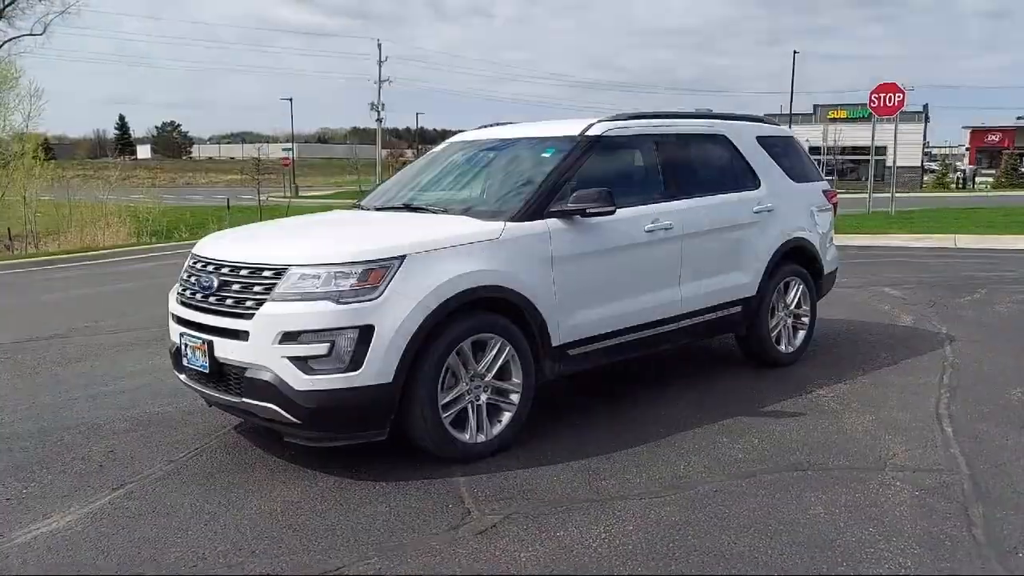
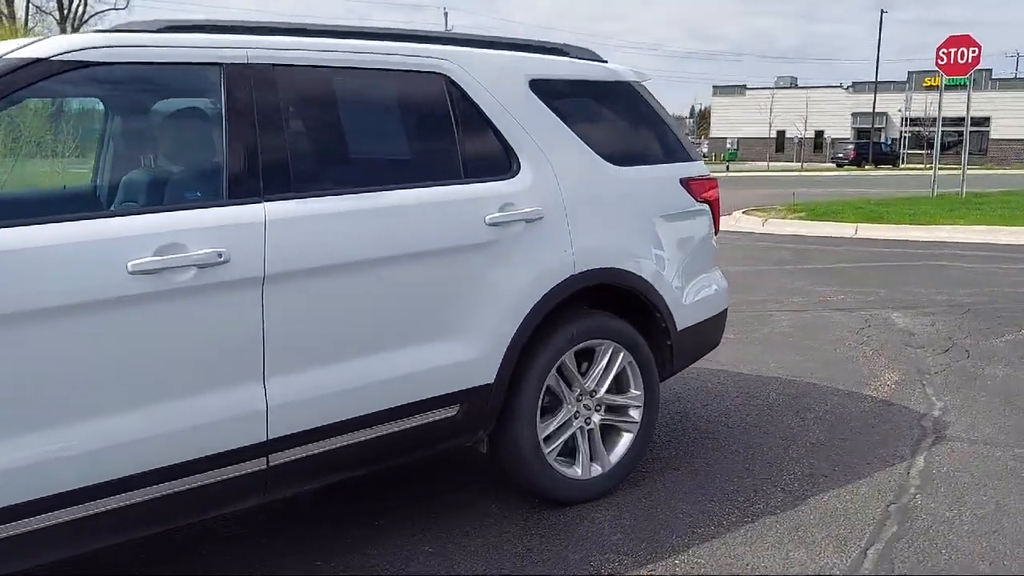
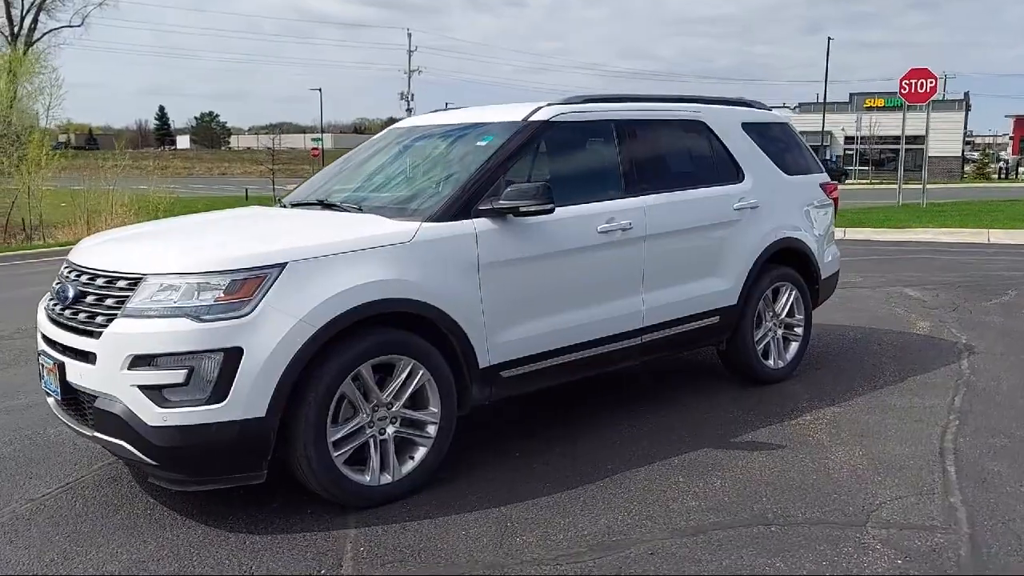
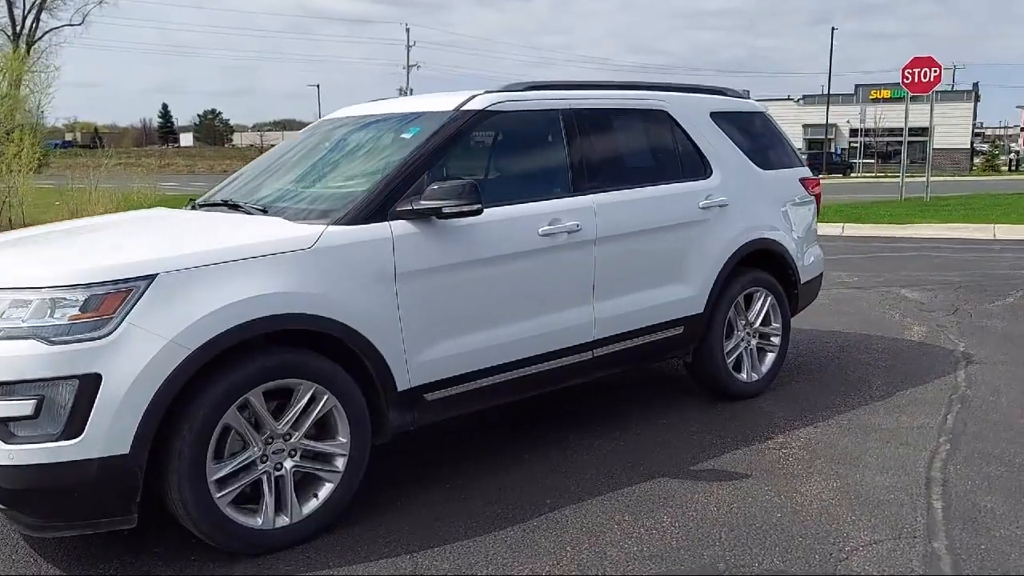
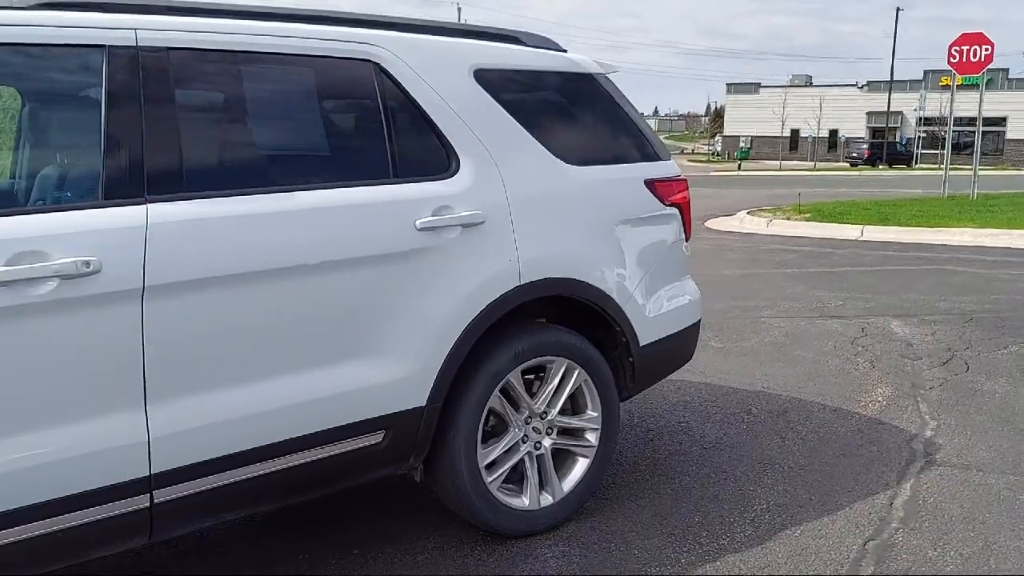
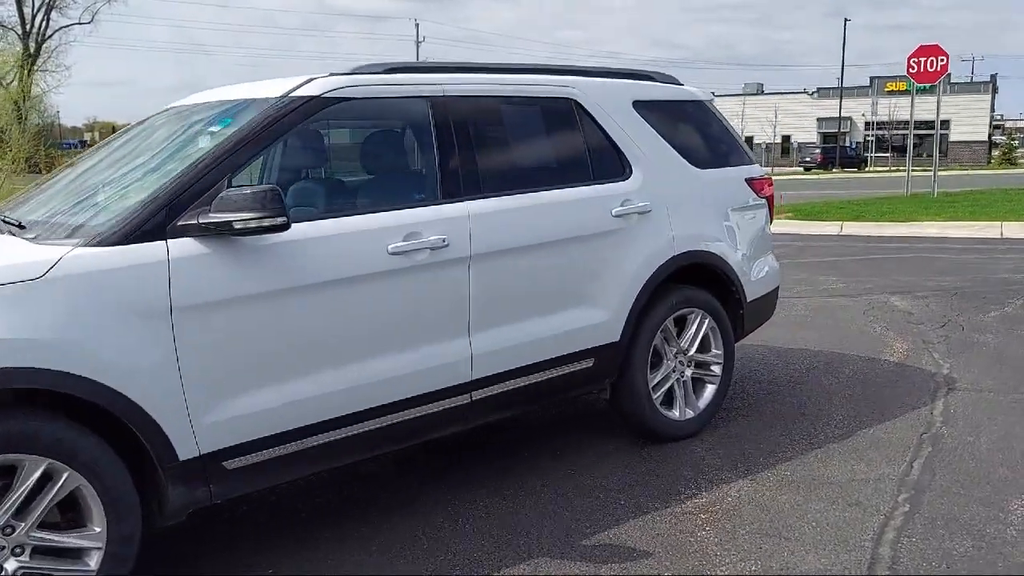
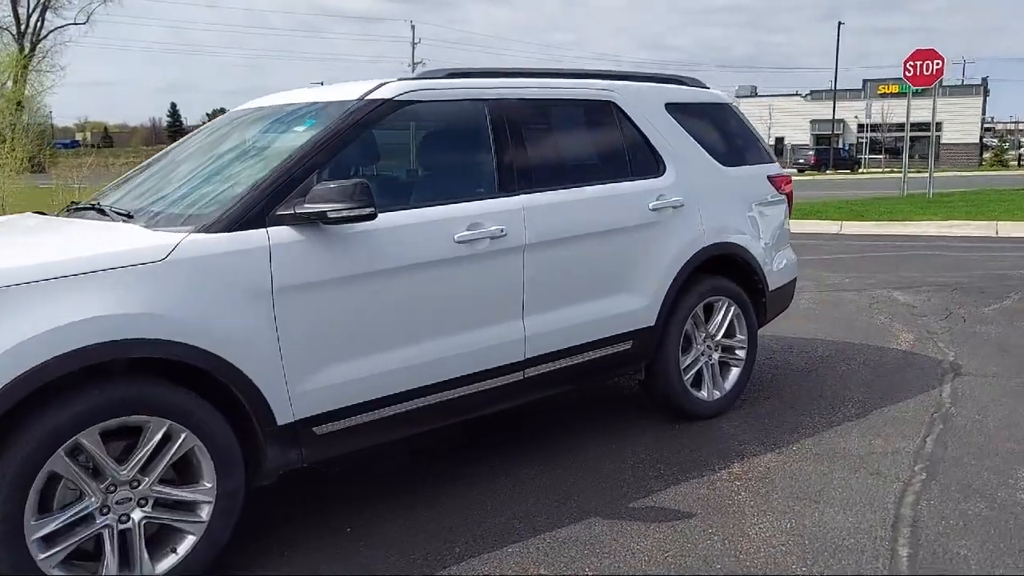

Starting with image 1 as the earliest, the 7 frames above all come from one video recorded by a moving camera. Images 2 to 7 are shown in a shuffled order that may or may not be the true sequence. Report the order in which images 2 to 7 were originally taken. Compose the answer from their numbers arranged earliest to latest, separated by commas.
3, 4, 7, 6, 2, 5
